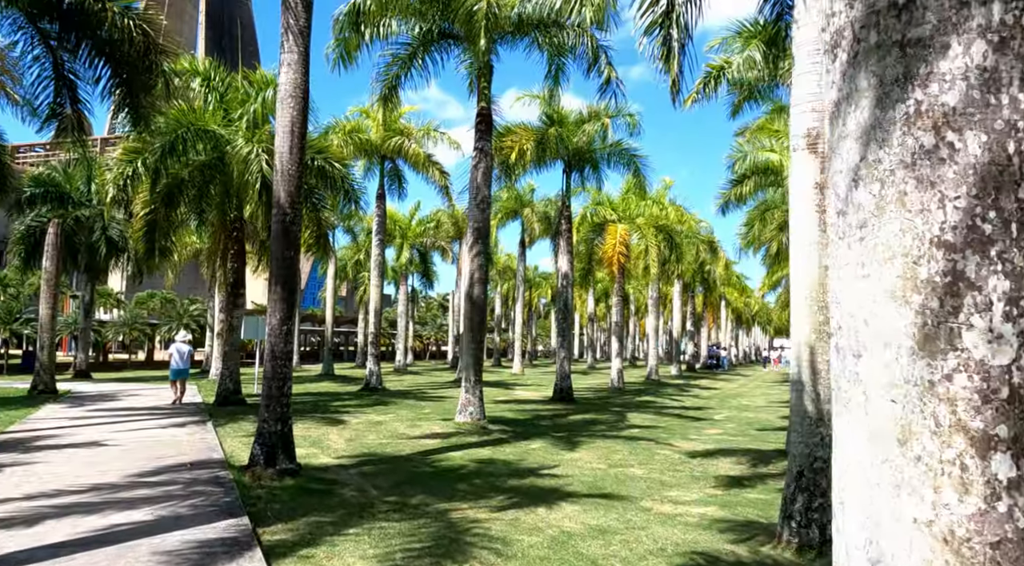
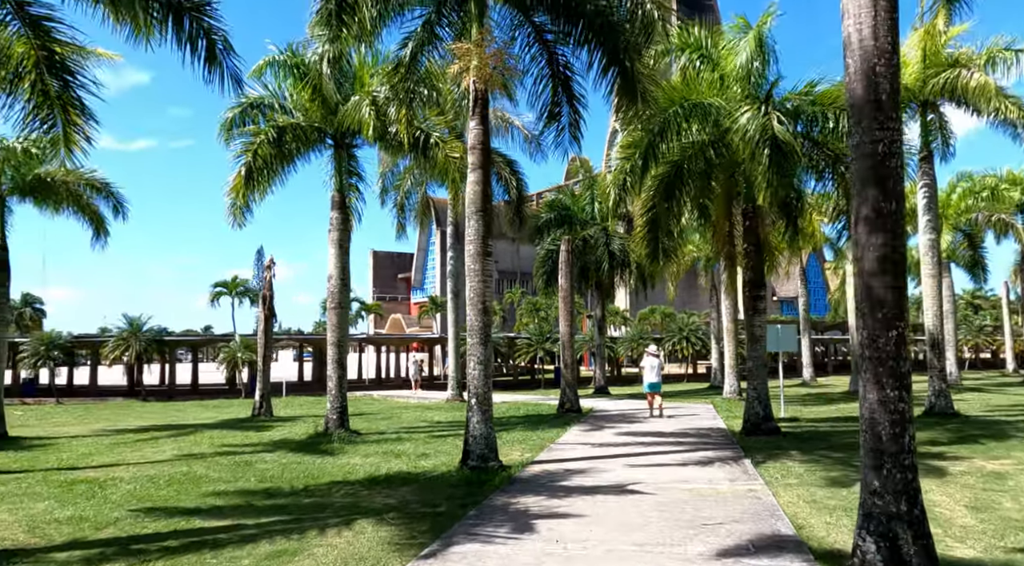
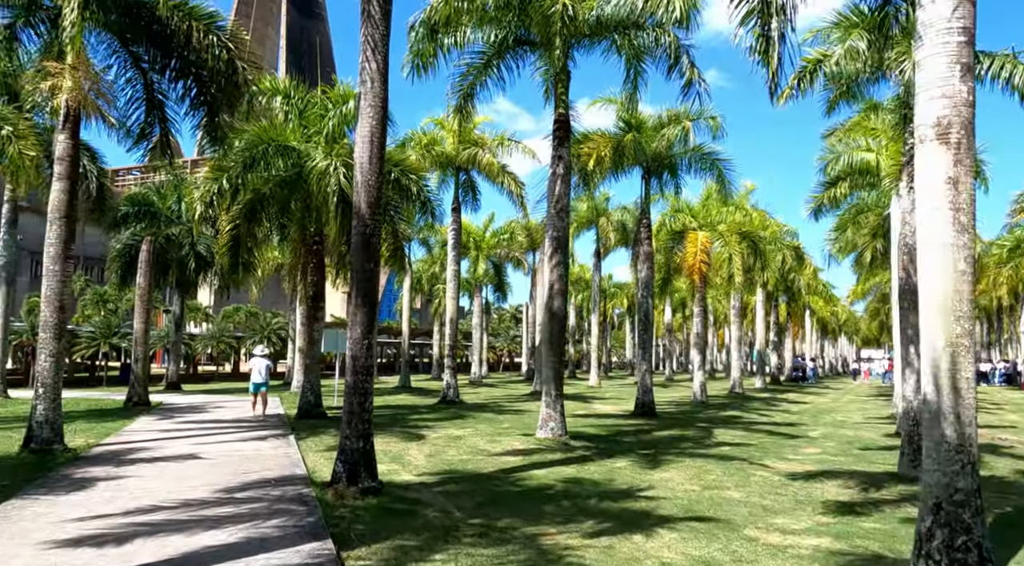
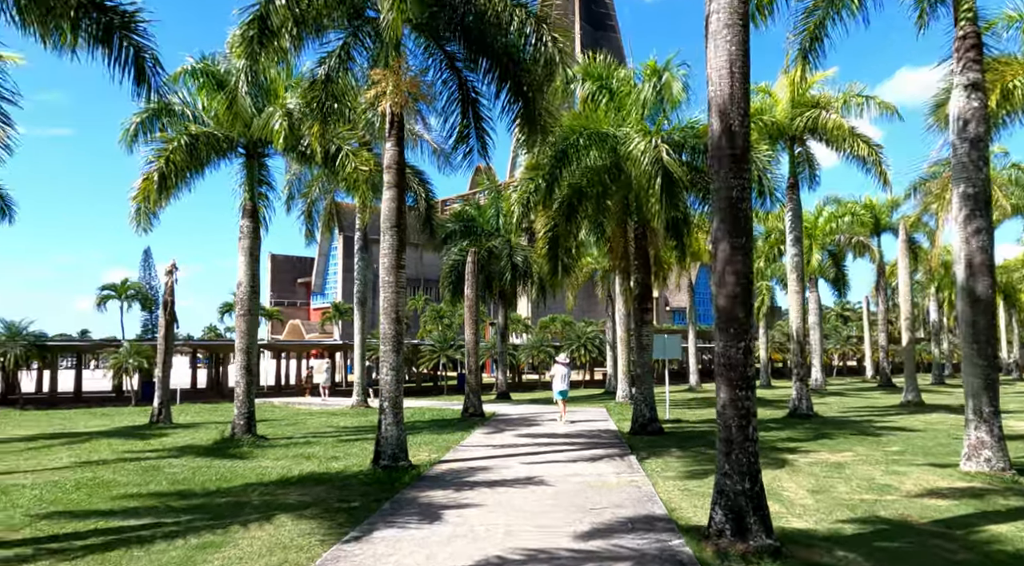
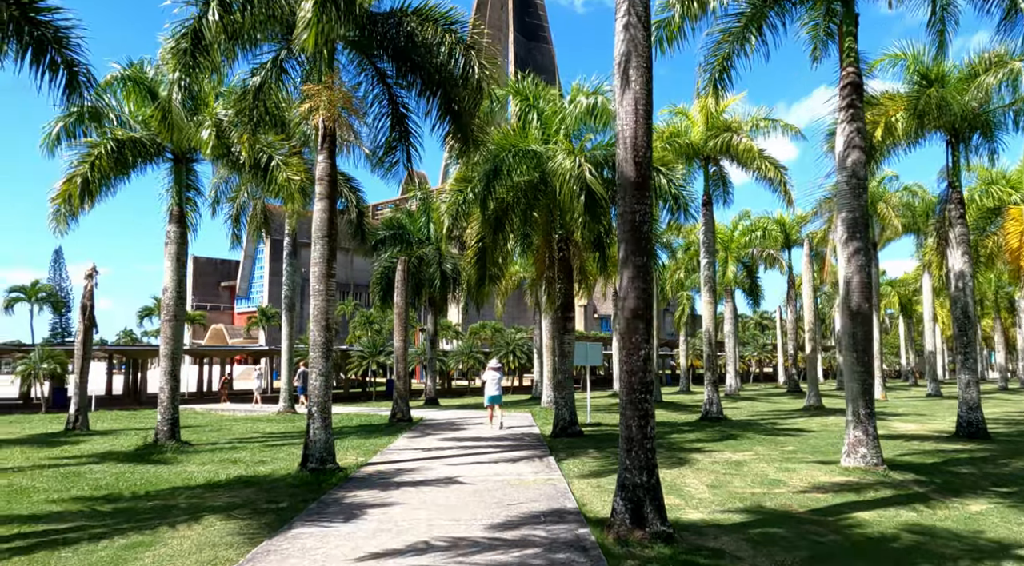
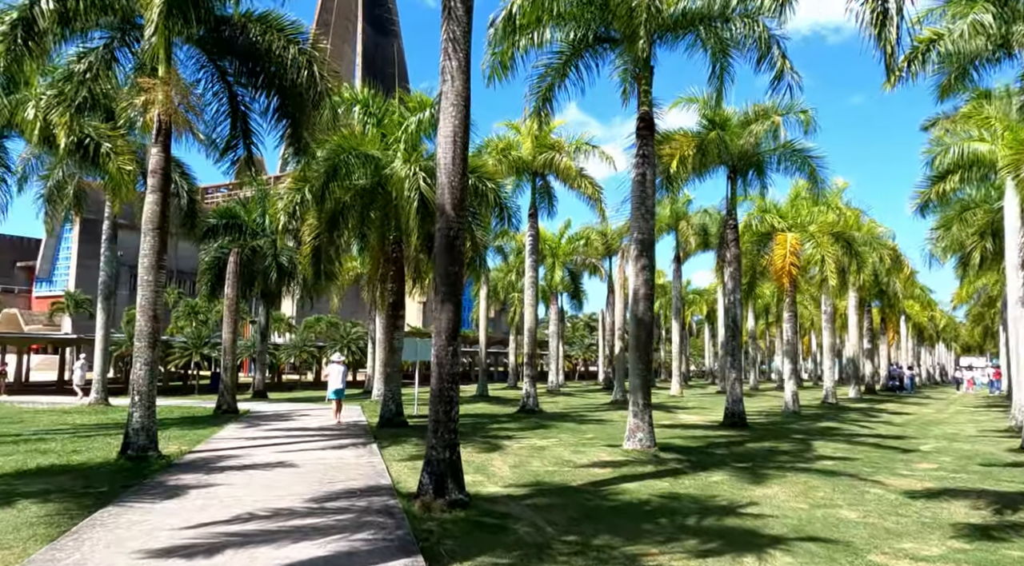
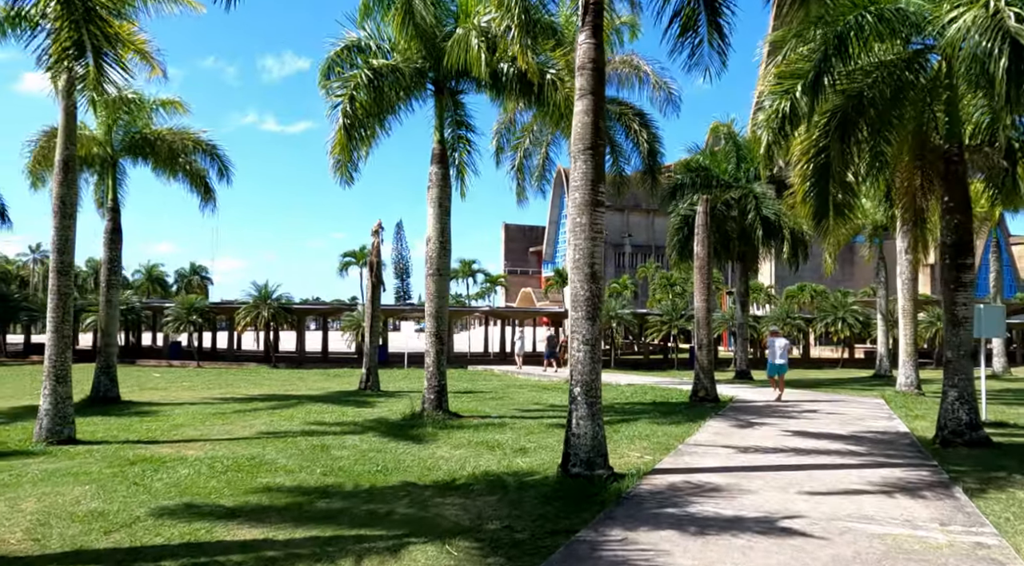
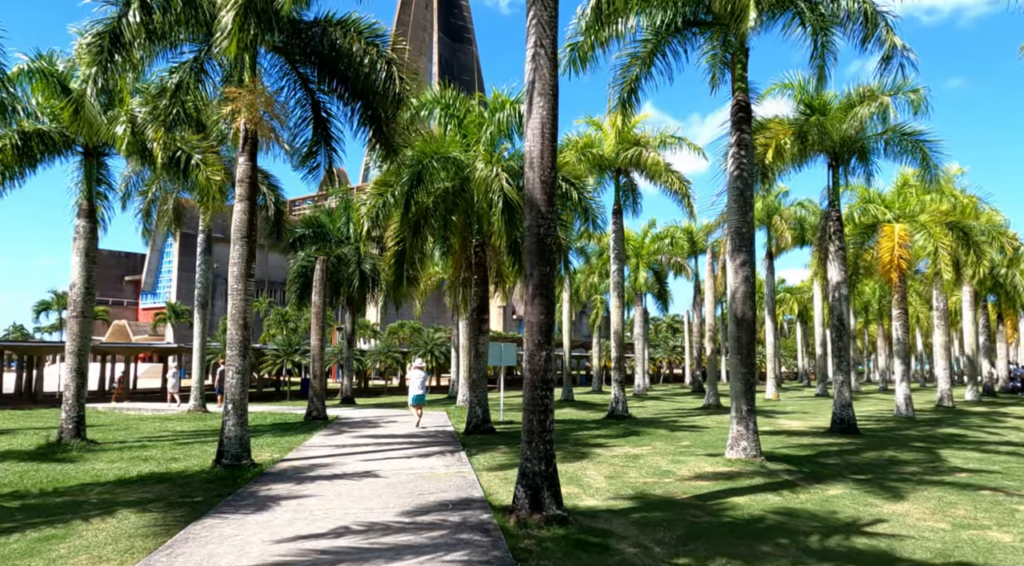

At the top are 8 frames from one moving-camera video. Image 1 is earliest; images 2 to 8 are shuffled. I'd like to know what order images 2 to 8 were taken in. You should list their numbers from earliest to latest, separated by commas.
3, 6, 8, 5, 4, 2, 7
